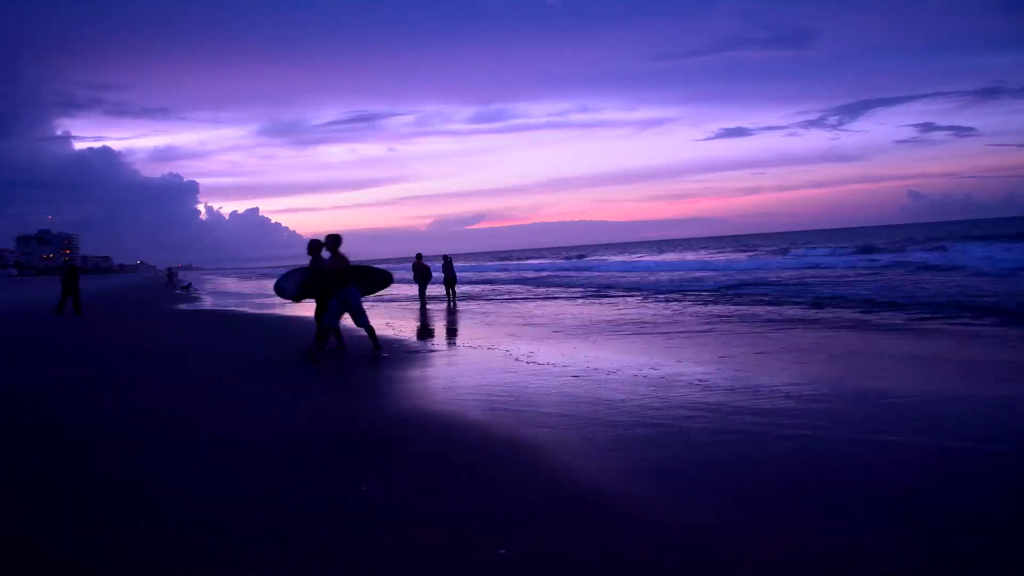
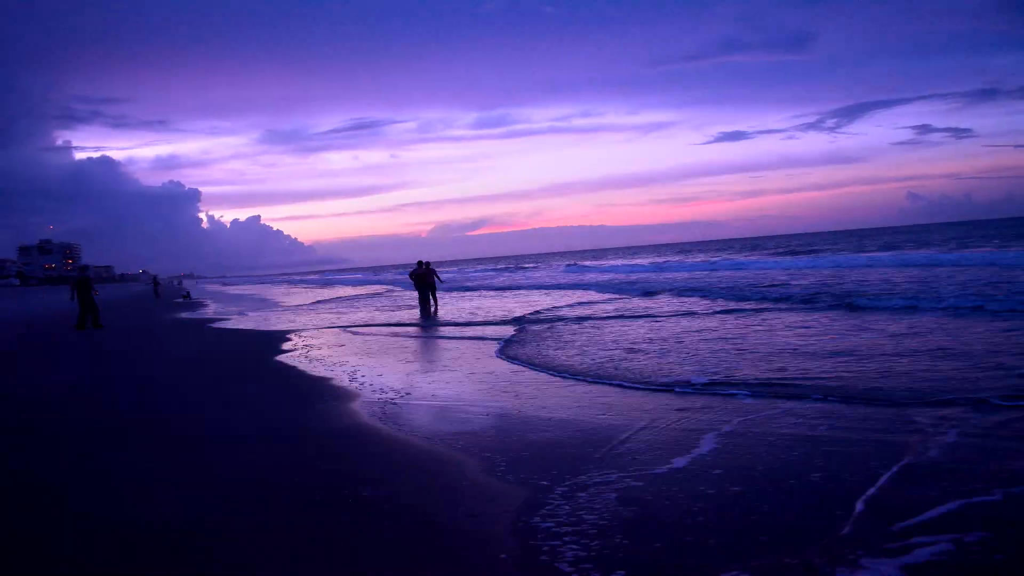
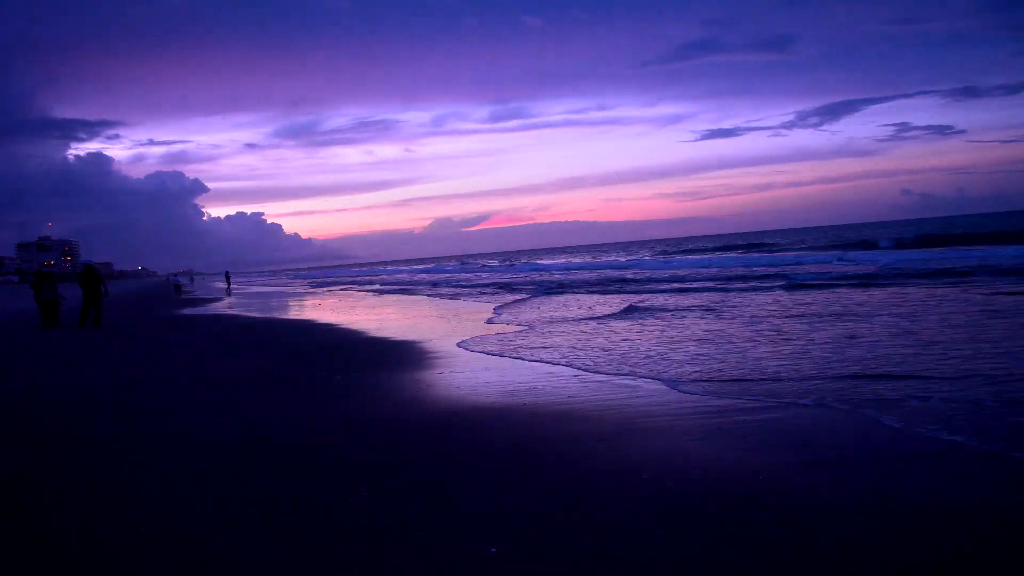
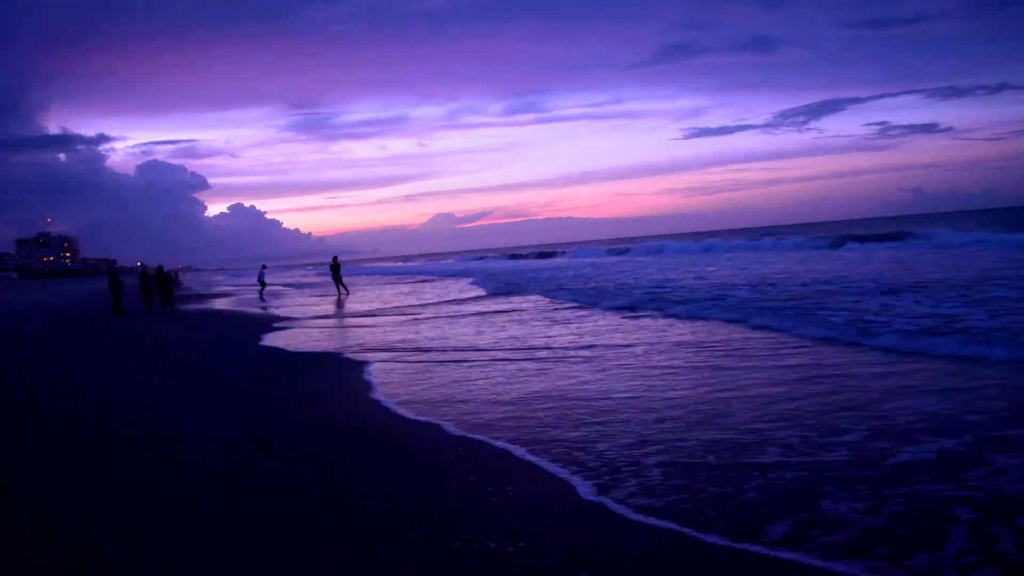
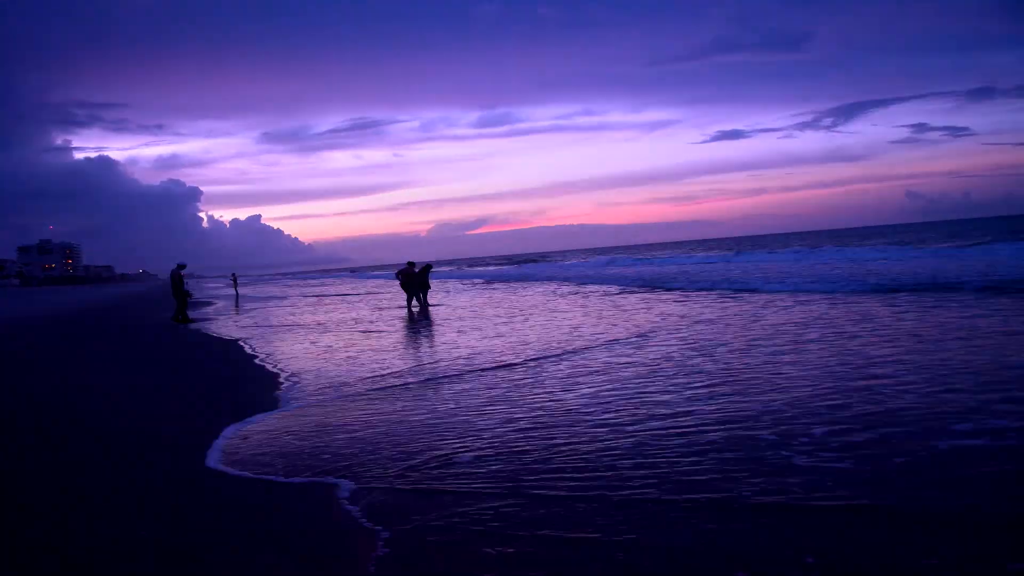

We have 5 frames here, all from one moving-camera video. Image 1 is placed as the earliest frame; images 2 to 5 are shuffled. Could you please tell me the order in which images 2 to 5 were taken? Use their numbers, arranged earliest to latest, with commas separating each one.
2, 5, 3, 4
